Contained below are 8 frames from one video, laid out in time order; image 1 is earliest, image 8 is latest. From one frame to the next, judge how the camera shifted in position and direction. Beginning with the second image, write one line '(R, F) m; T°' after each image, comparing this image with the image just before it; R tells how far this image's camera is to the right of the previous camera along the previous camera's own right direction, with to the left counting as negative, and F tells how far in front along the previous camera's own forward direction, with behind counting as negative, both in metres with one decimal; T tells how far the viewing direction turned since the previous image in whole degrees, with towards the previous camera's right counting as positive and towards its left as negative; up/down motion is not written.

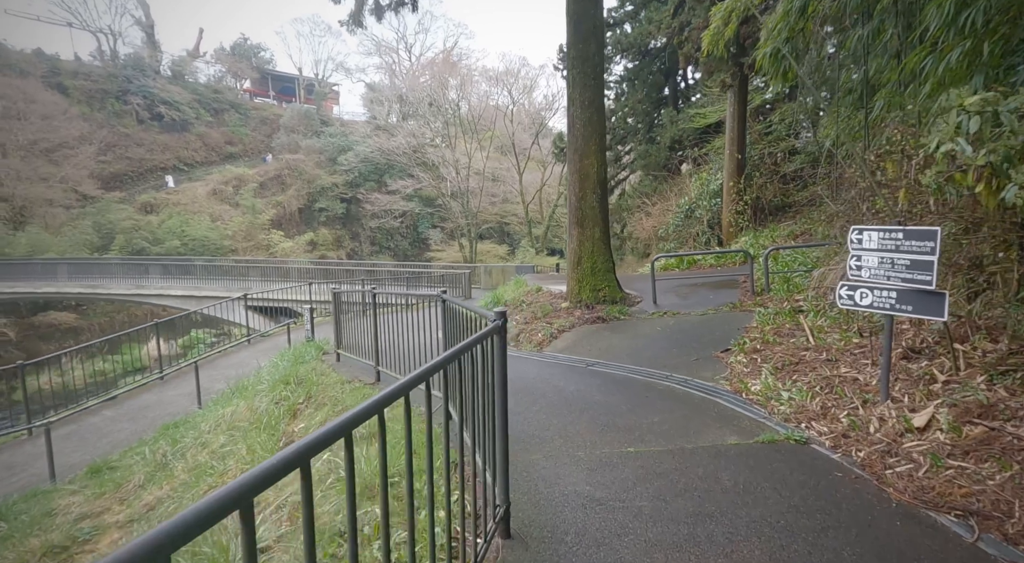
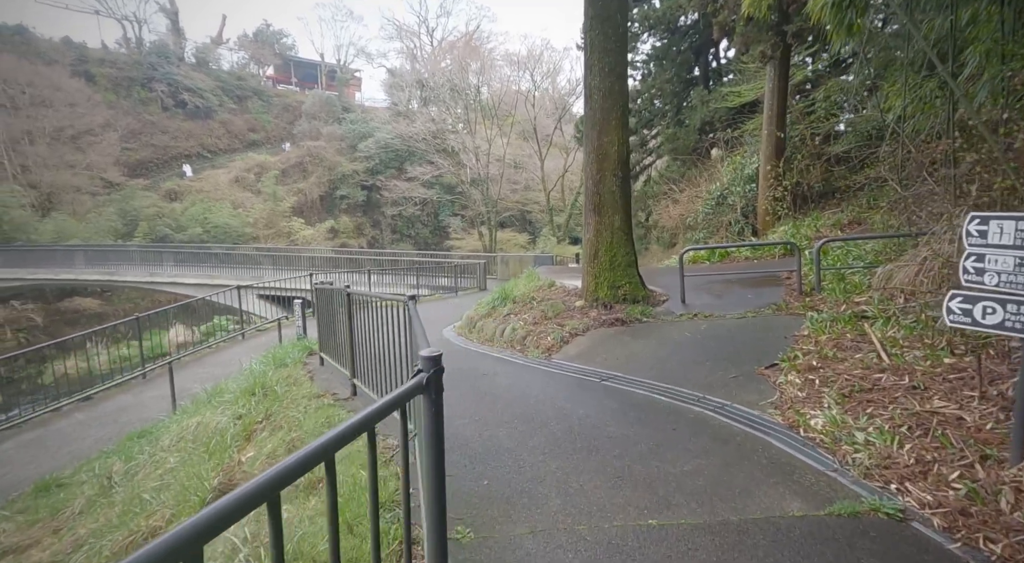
(+0.2, +1.0) m; -2°
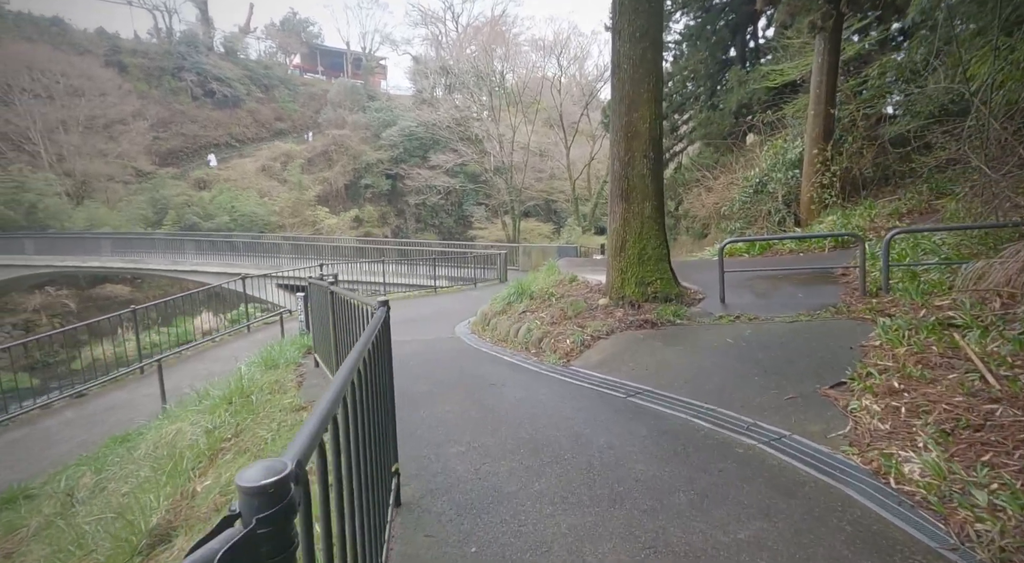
(+0.1, +0.8) m; -3°
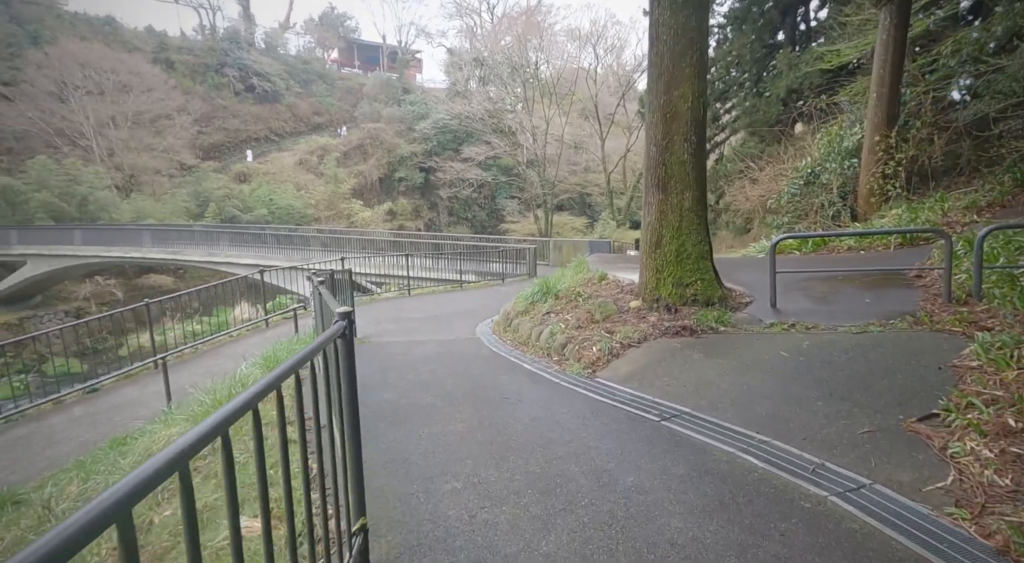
(+0.1, +0.6) m; -4°
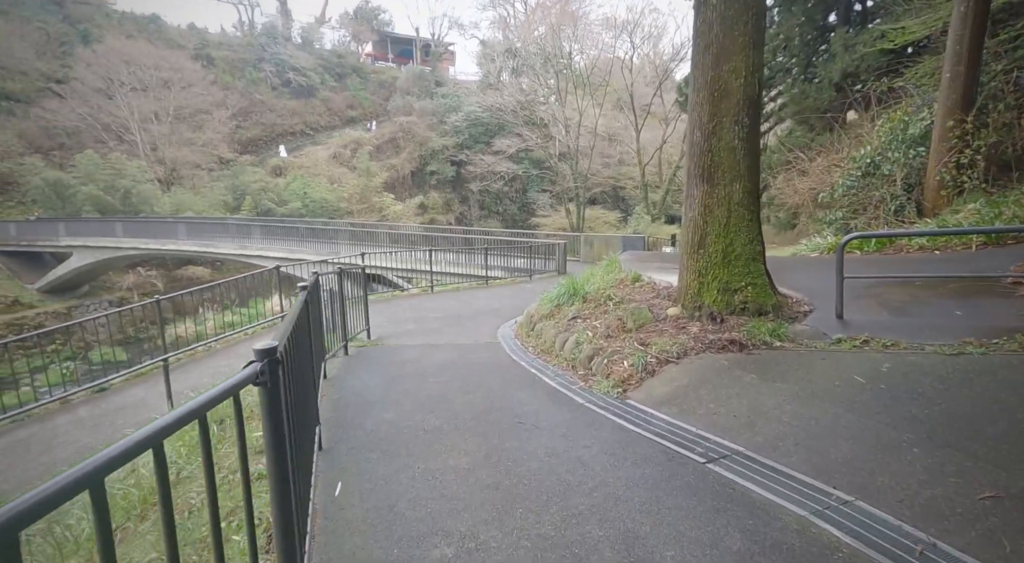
(+0.1, +0.6) m; -3°
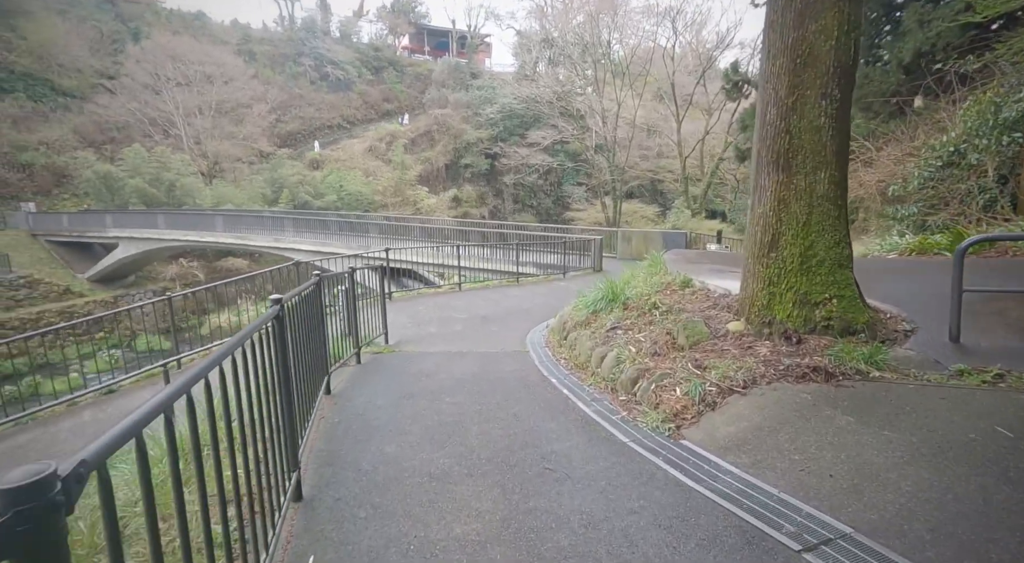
(0.0, +0.8) m; -4°
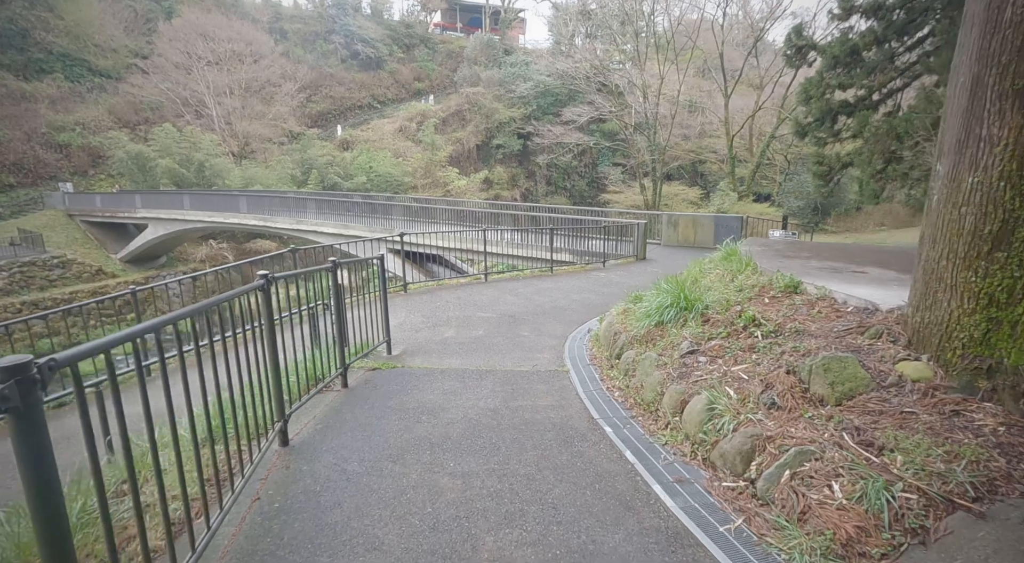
(0.0, +1.5) m; -3°
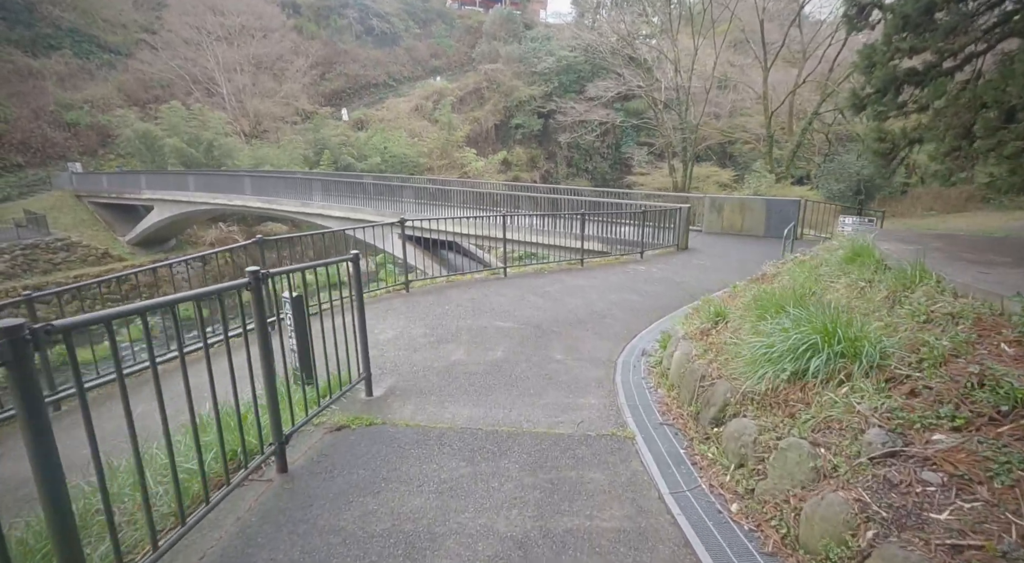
(-0.1, +1.8) m; -2°
